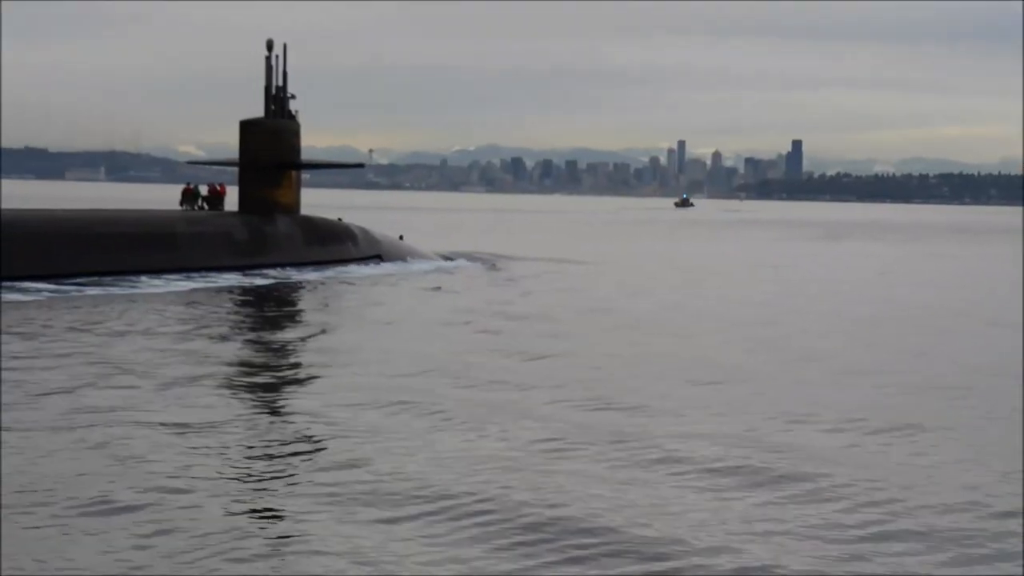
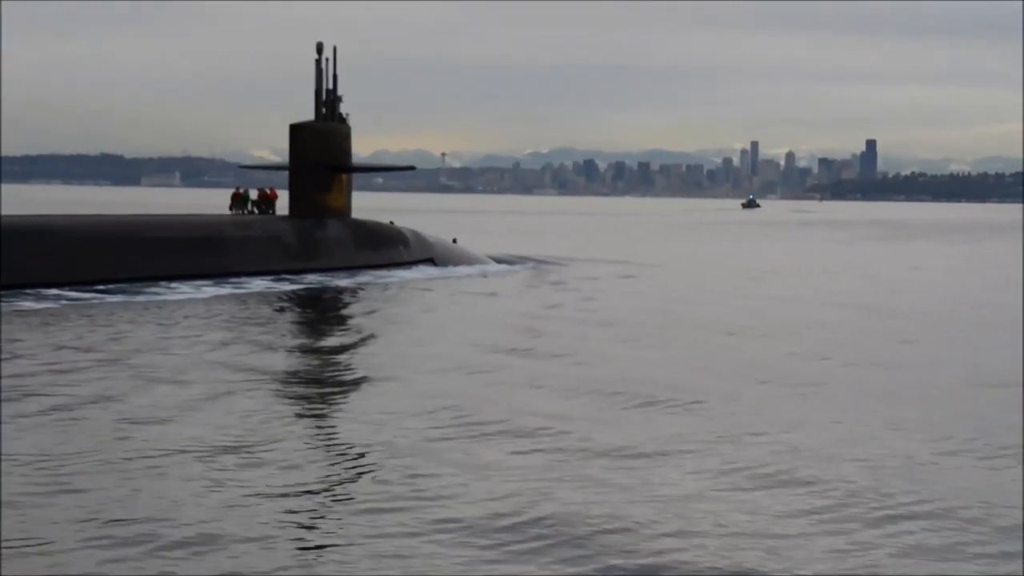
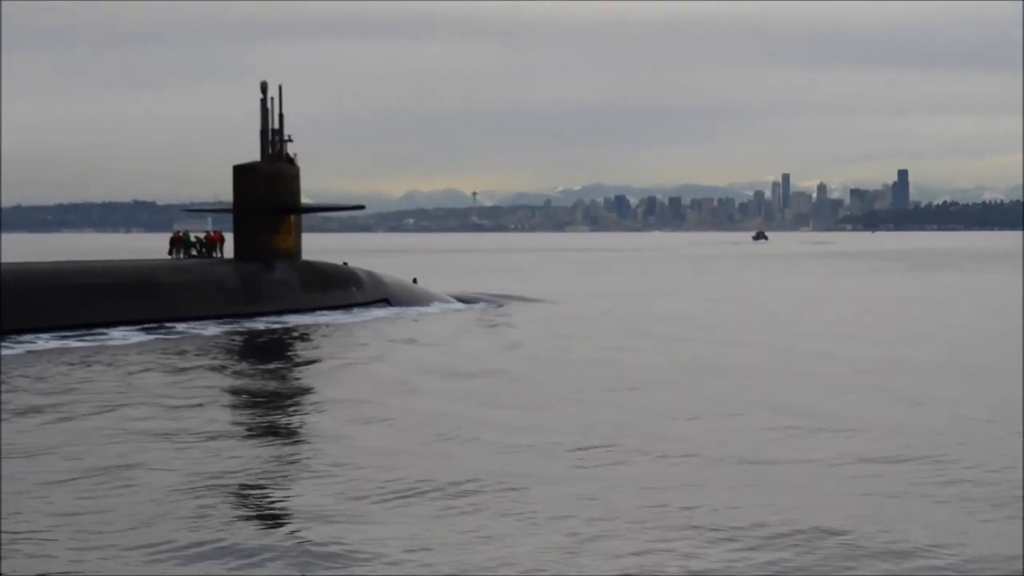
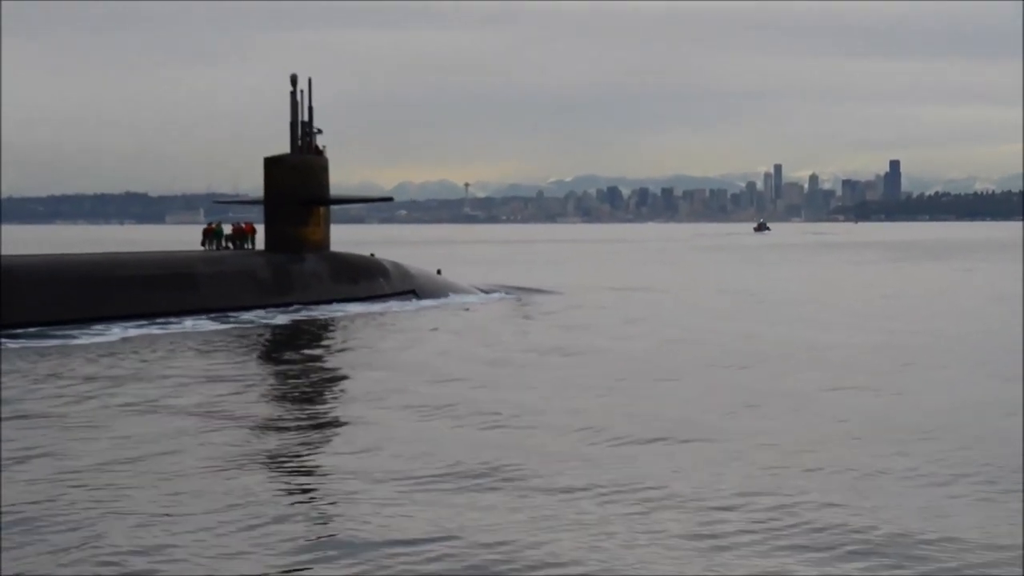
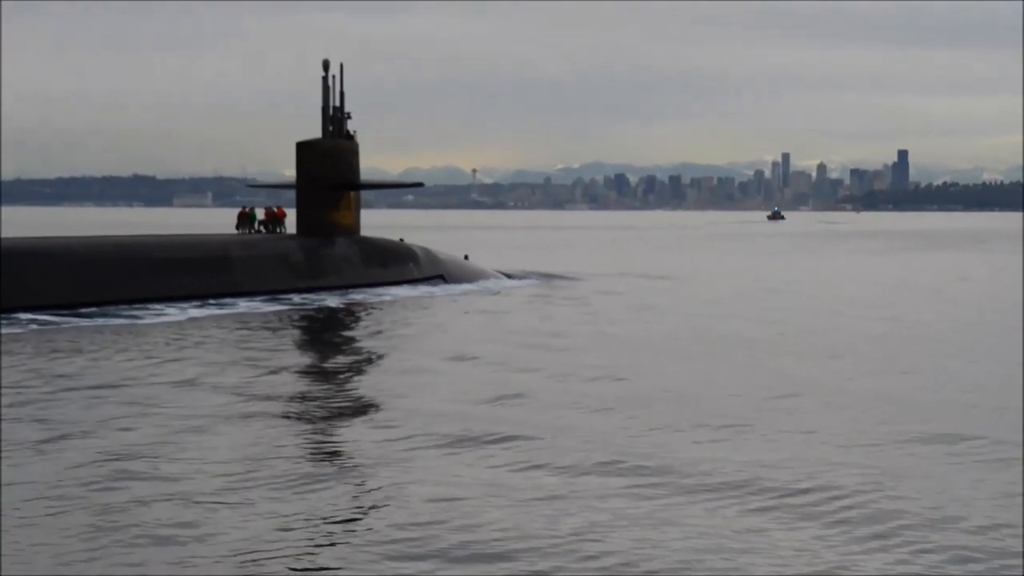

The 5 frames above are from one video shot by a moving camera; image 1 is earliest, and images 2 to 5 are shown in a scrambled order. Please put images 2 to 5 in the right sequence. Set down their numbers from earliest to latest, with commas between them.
2, 5, 4, 3
